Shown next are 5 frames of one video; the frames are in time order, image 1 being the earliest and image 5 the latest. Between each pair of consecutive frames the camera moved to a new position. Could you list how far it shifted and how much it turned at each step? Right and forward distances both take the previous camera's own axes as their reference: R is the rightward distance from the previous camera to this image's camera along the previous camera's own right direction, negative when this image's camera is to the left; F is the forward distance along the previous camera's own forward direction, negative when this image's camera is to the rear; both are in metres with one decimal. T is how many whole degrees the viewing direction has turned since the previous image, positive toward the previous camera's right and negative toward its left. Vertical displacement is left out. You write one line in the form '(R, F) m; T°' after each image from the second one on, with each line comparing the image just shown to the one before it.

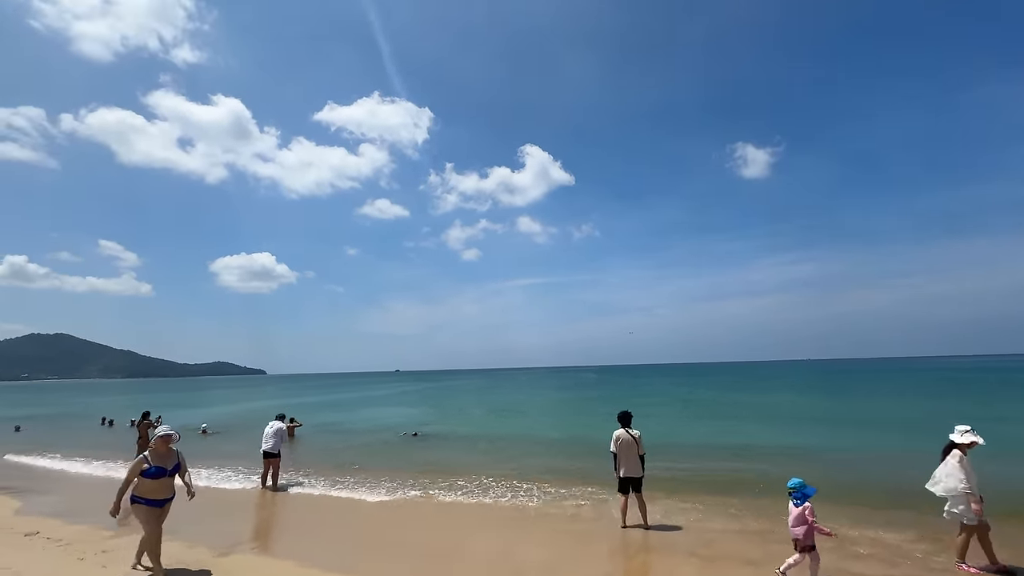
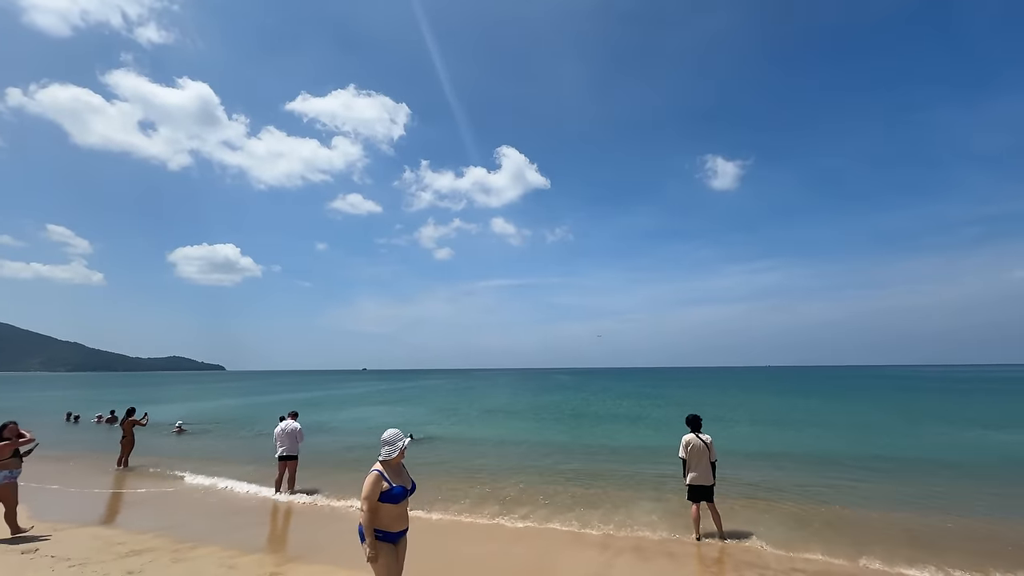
(-1.4, +0.7) m; +3°
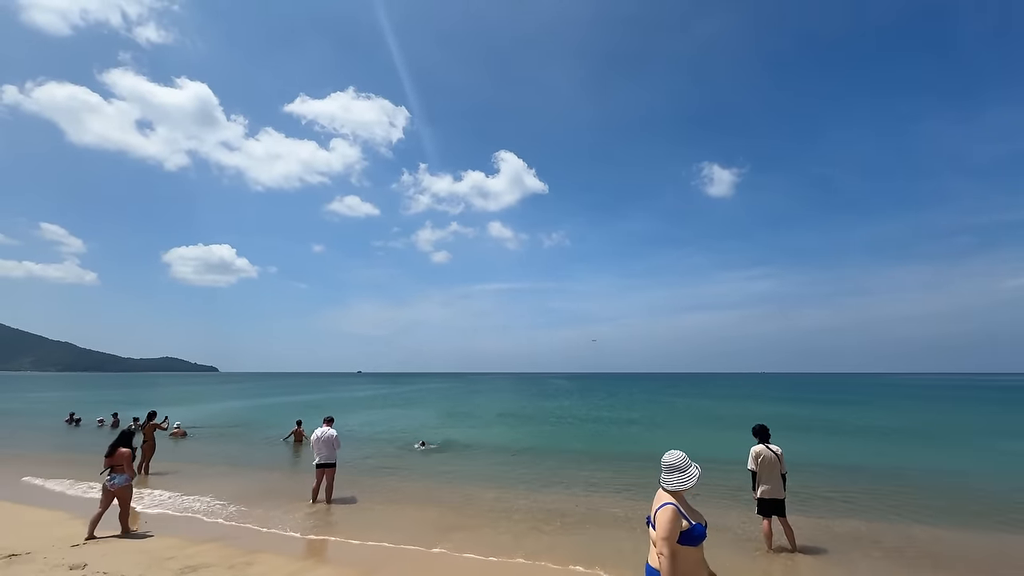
(-0.9, +0.3) m; 0°
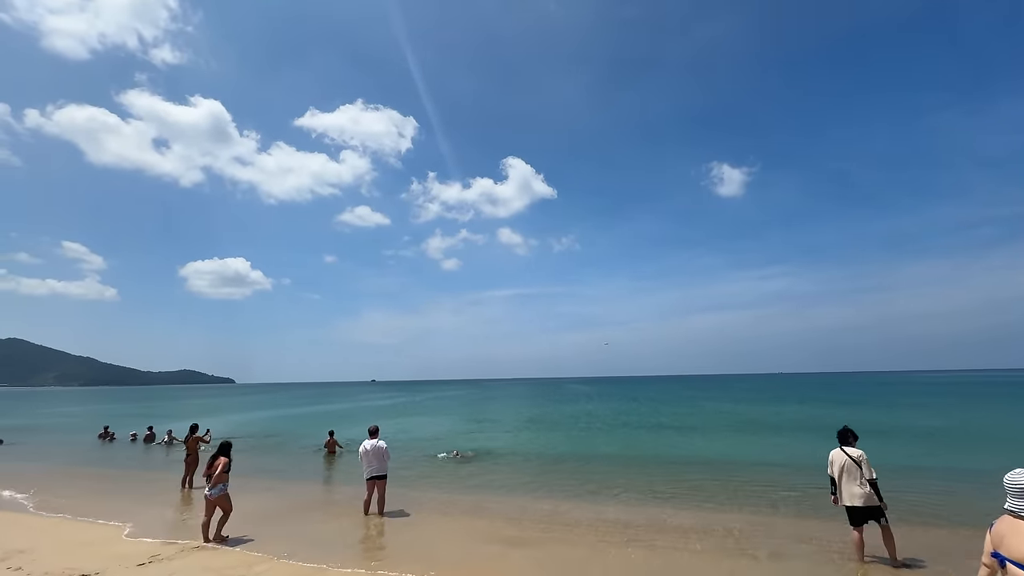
(-0.7, +0.3) m; -1°
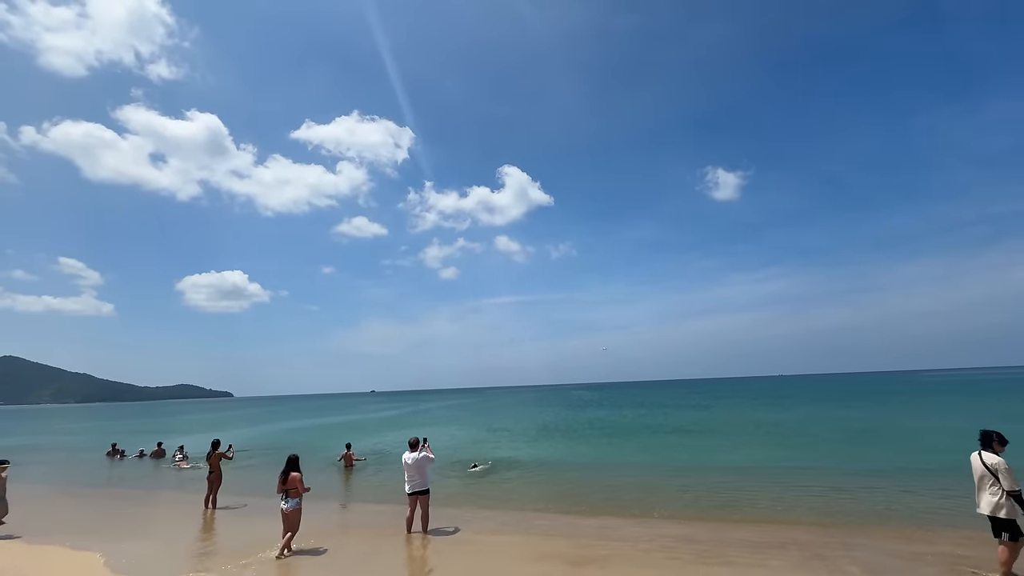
(-1.0, +0.8) m; 0°
